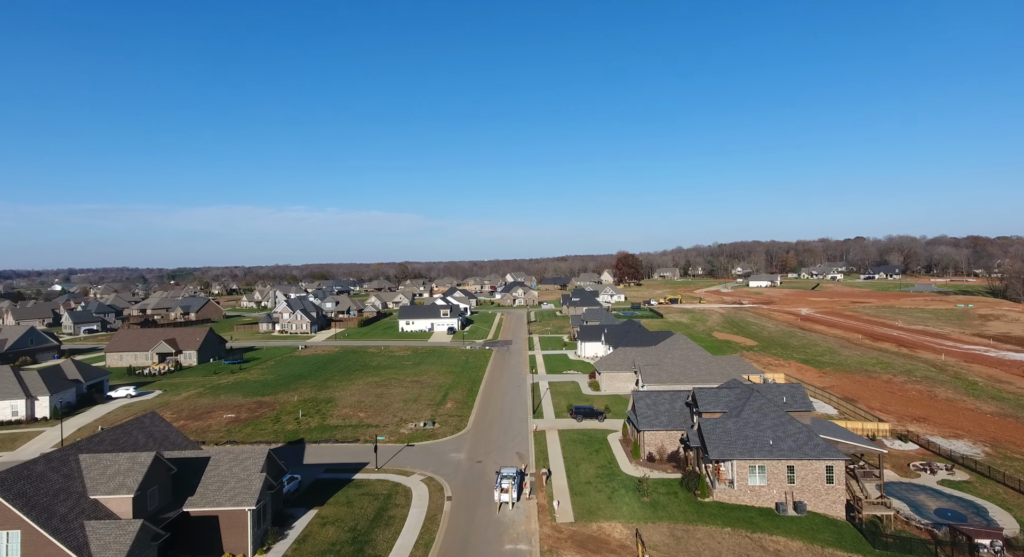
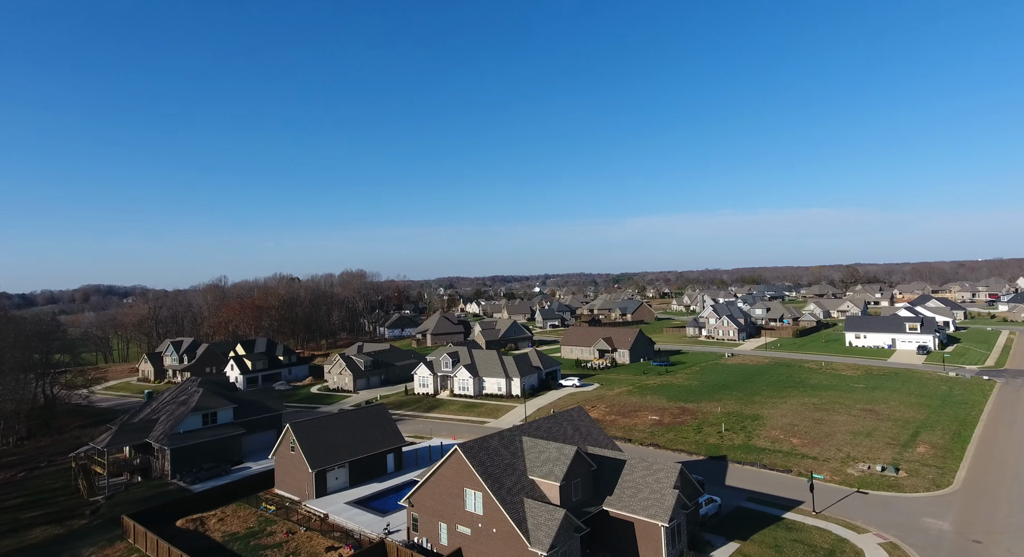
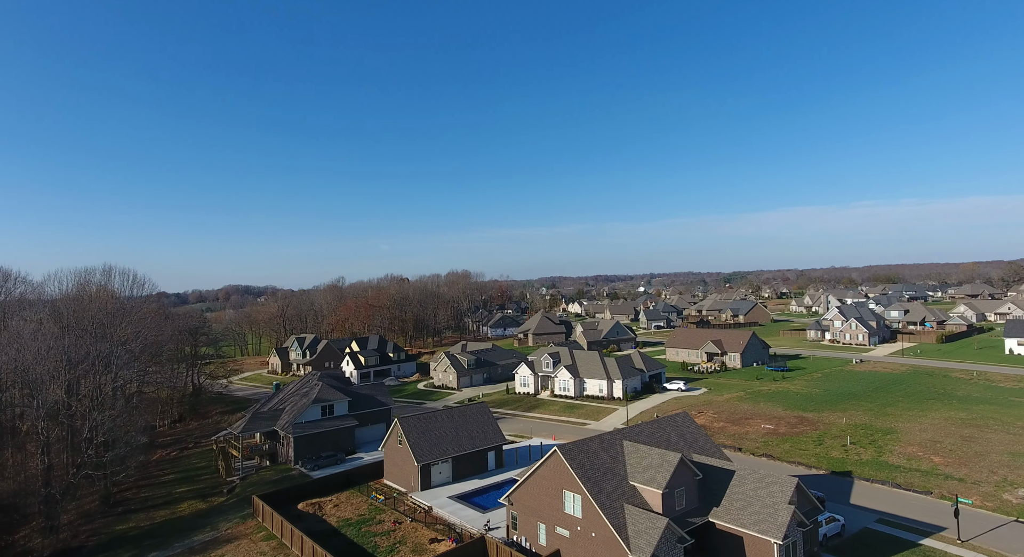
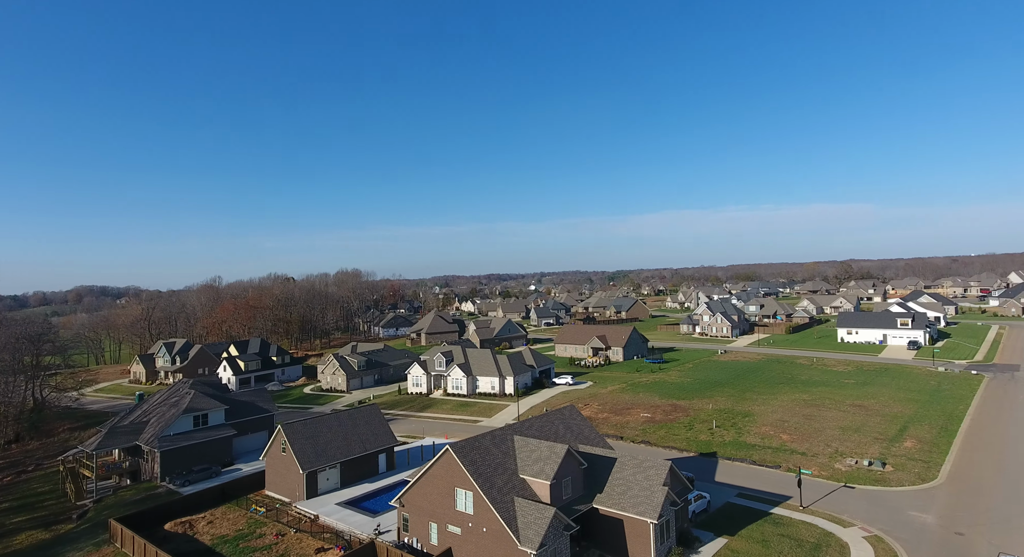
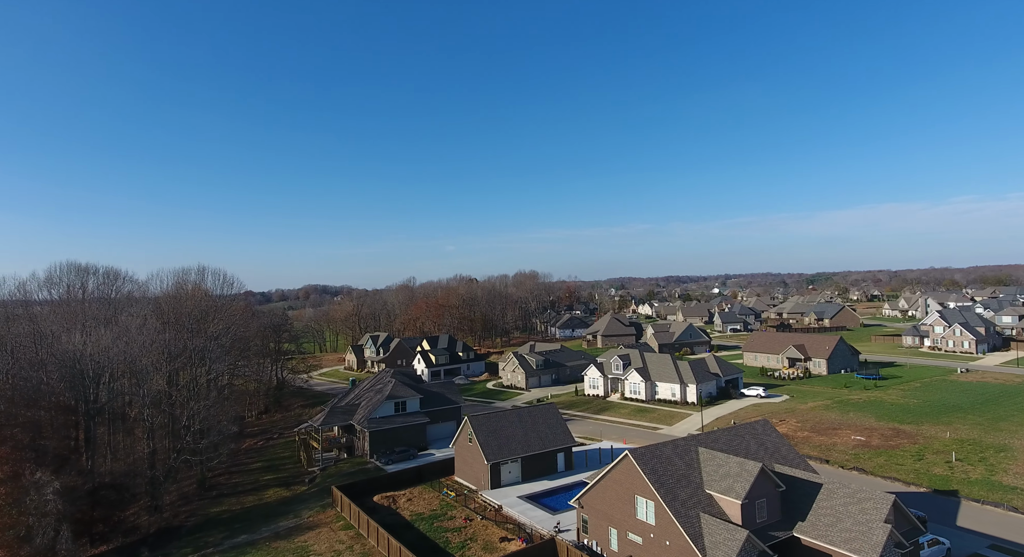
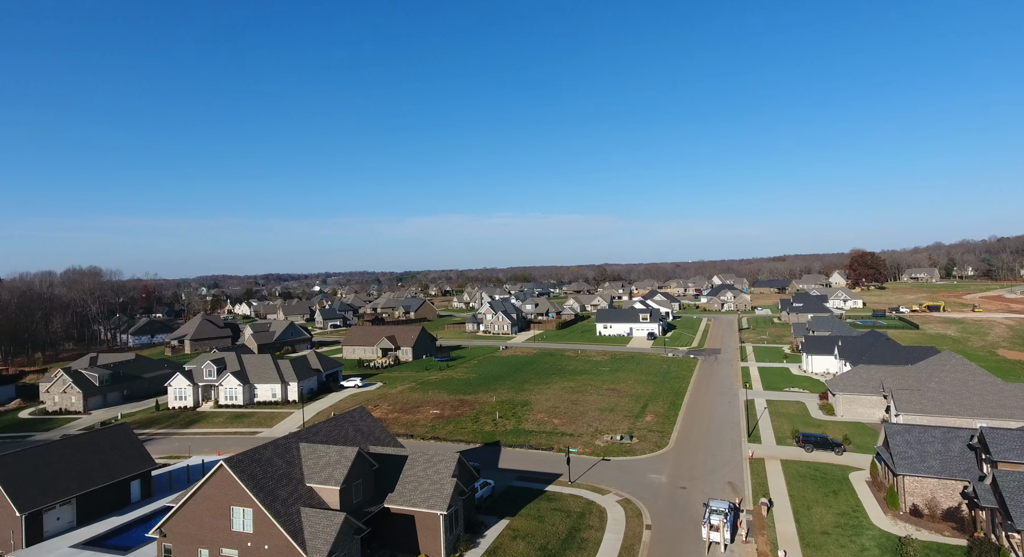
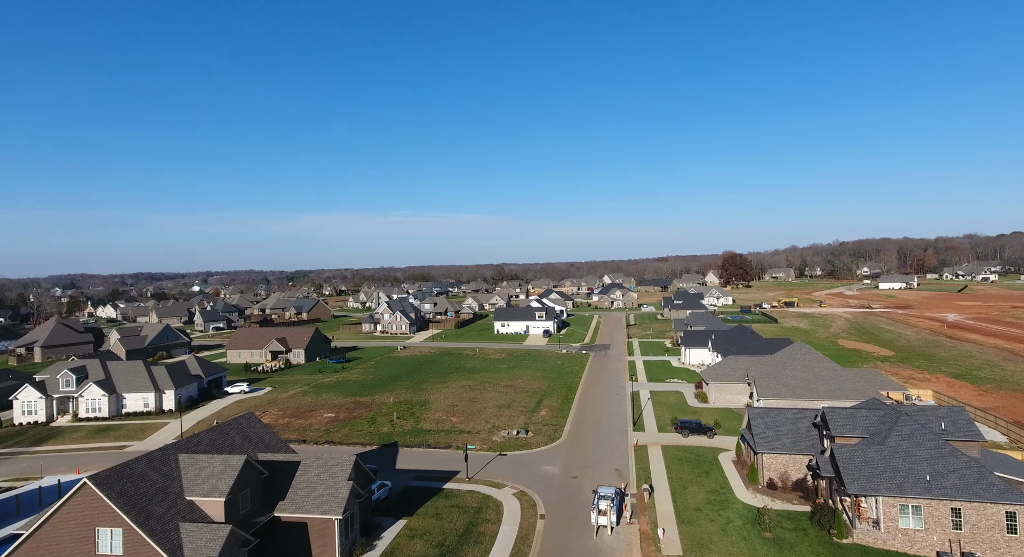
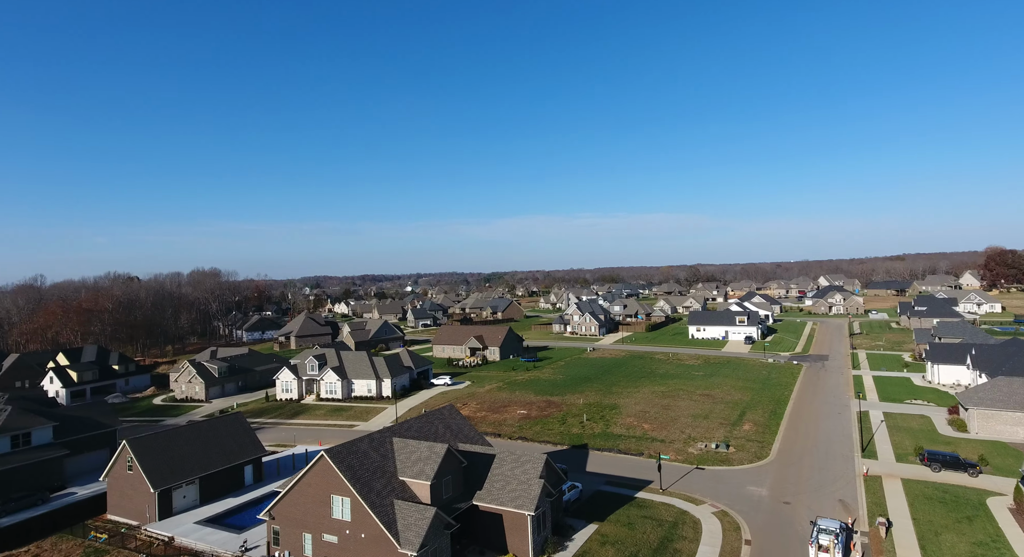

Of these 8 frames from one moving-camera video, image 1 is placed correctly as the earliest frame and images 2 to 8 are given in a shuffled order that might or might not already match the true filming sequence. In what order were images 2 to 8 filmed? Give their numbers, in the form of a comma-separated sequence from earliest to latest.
7, 6, 8, 2, 5, 3, 4
